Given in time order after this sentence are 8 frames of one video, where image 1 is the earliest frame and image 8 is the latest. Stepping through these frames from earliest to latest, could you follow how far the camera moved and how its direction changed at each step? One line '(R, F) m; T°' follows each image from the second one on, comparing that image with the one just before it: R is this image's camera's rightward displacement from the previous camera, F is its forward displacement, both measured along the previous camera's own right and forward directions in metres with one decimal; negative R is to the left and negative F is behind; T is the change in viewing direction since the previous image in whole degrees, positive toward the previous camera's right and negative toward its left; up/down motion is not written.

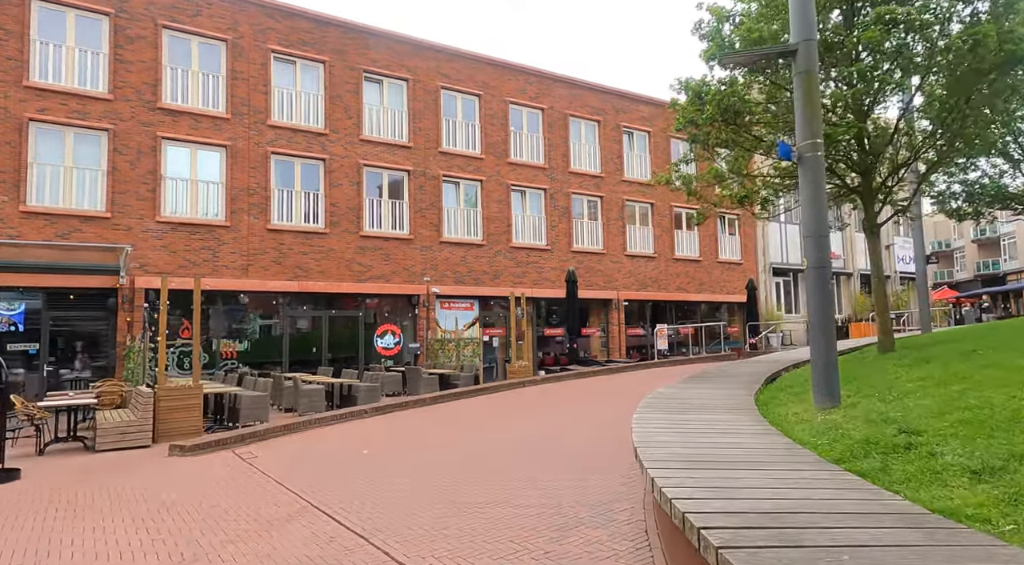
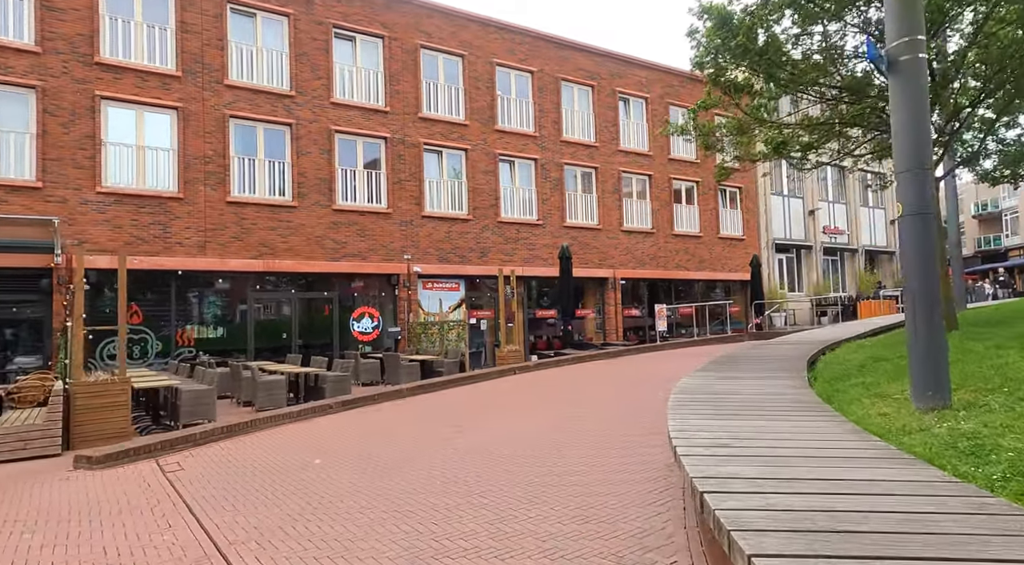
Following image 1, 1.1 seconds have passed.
(0.0, +1.8) m; +1°
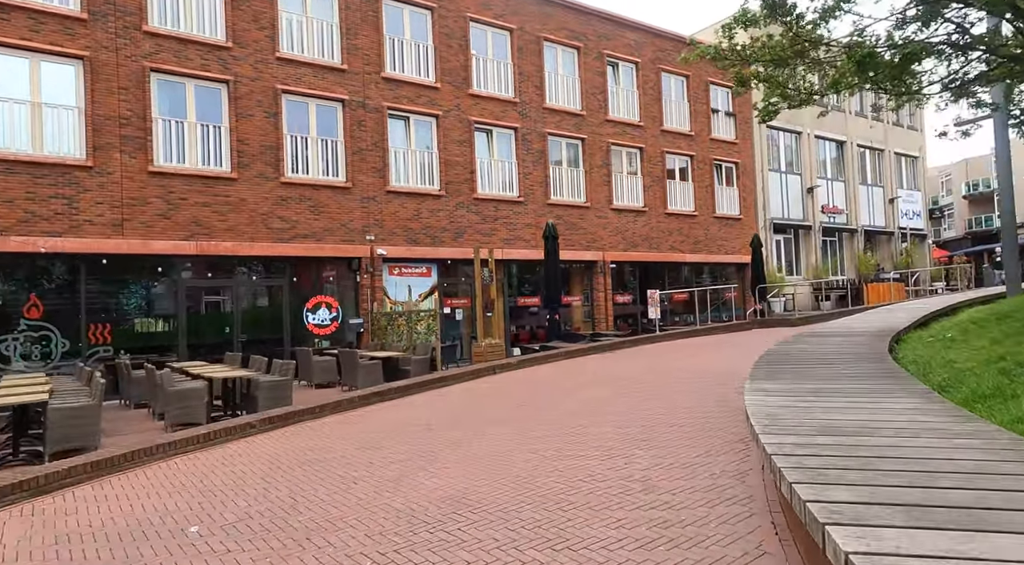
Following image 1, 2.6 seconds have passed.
(0.0, +2.4) m; +2°
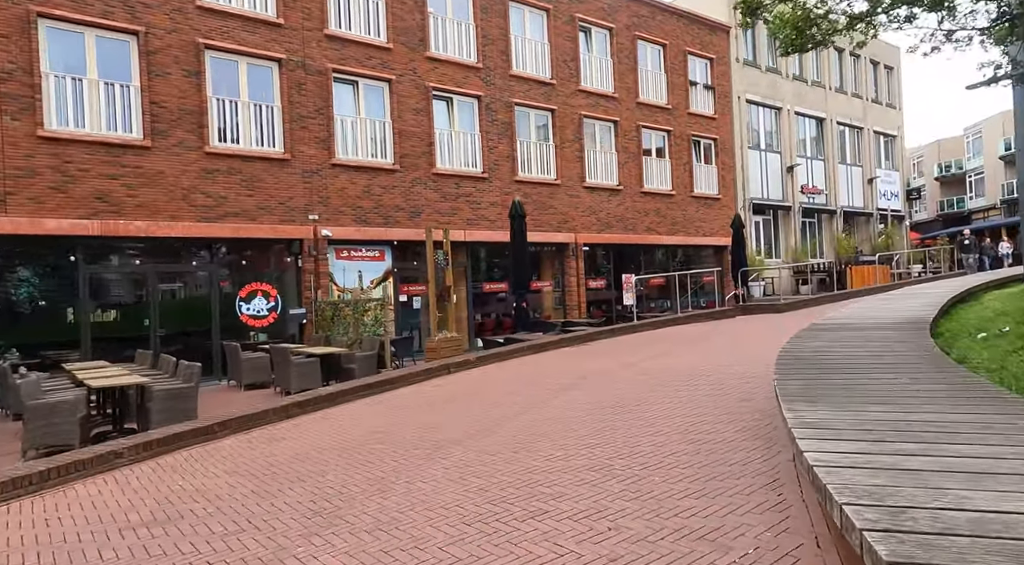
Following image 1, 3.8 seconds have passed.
(+0.2, +1.8) m; +2°
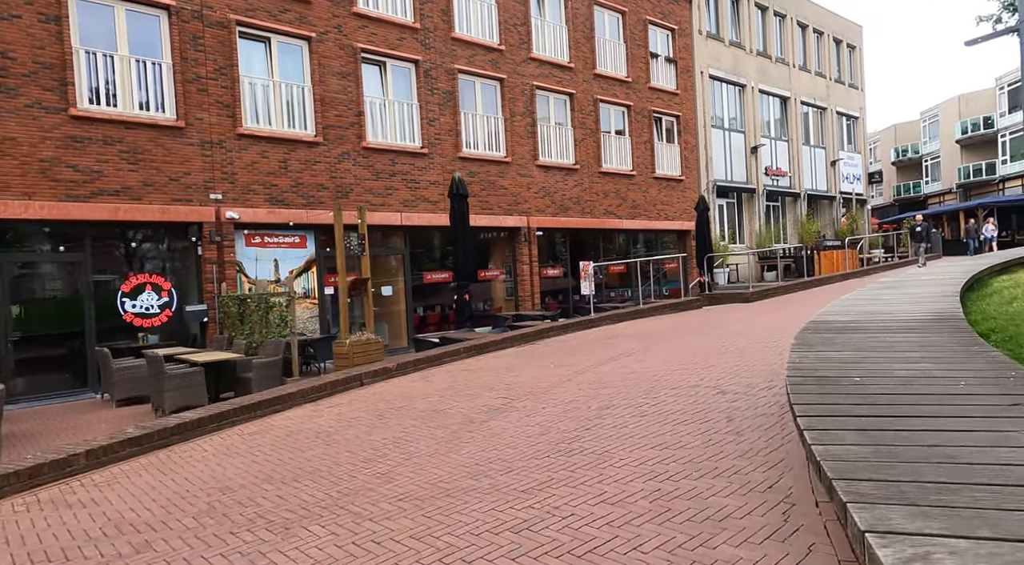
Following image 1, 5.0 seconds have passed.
(+0.4, +2.0) m; +3°
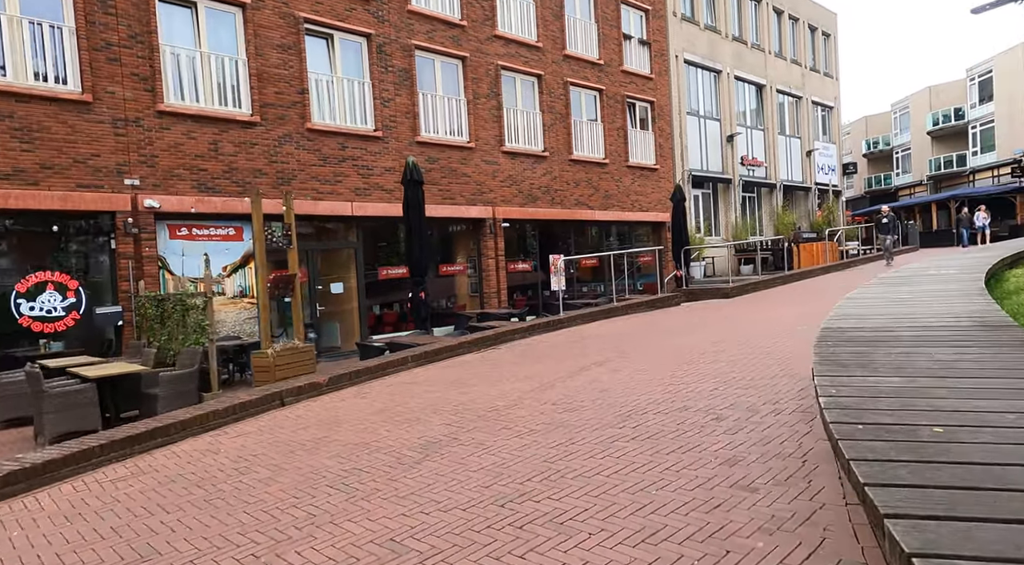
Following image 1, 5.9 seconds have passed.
(+0.2, +1.4) m; +2°
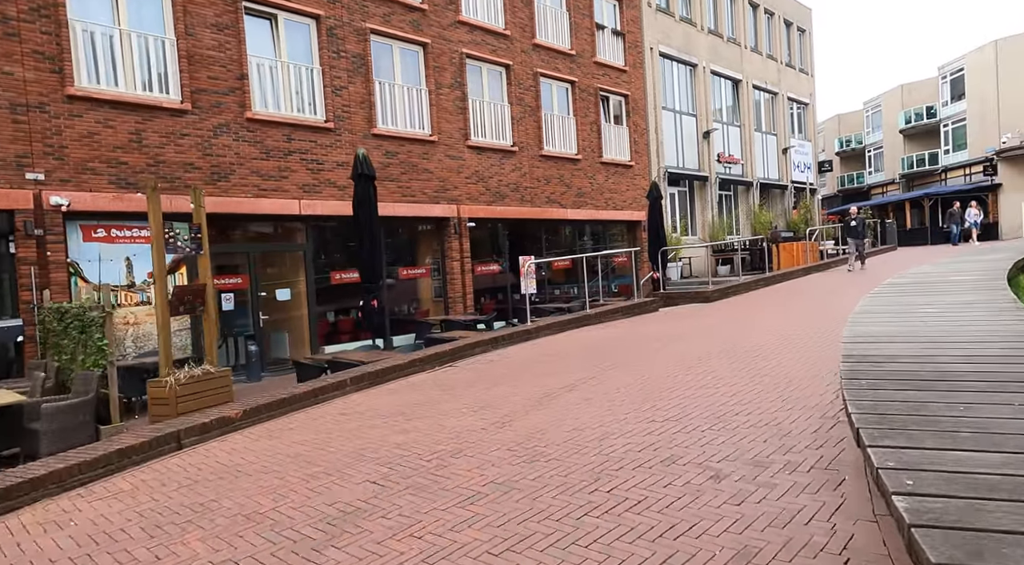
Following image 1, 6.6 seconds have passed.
(+0.2, +1.2) m; +2°
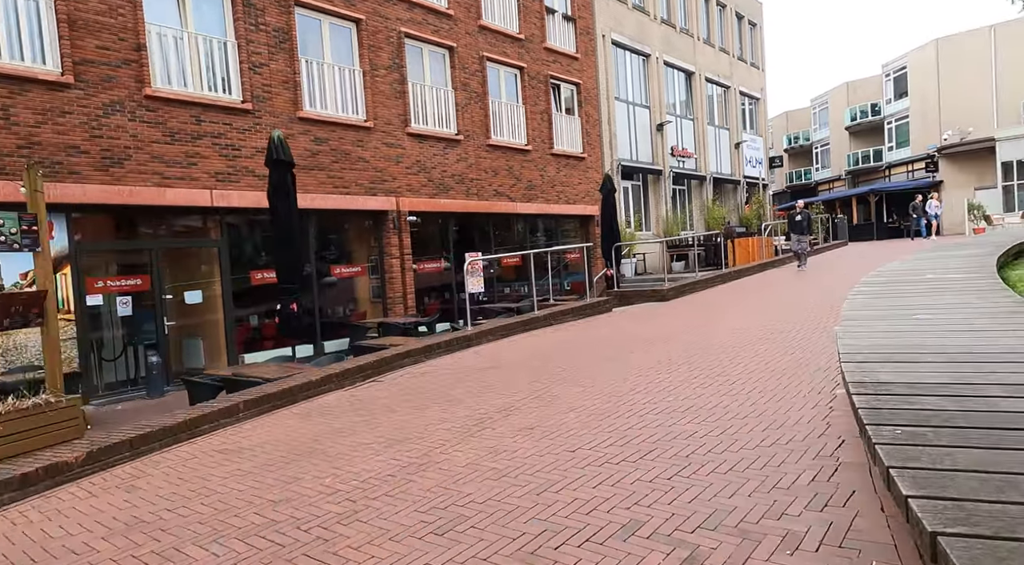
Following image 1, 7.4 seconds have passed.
(+0.2, +1.3) m; +4°
